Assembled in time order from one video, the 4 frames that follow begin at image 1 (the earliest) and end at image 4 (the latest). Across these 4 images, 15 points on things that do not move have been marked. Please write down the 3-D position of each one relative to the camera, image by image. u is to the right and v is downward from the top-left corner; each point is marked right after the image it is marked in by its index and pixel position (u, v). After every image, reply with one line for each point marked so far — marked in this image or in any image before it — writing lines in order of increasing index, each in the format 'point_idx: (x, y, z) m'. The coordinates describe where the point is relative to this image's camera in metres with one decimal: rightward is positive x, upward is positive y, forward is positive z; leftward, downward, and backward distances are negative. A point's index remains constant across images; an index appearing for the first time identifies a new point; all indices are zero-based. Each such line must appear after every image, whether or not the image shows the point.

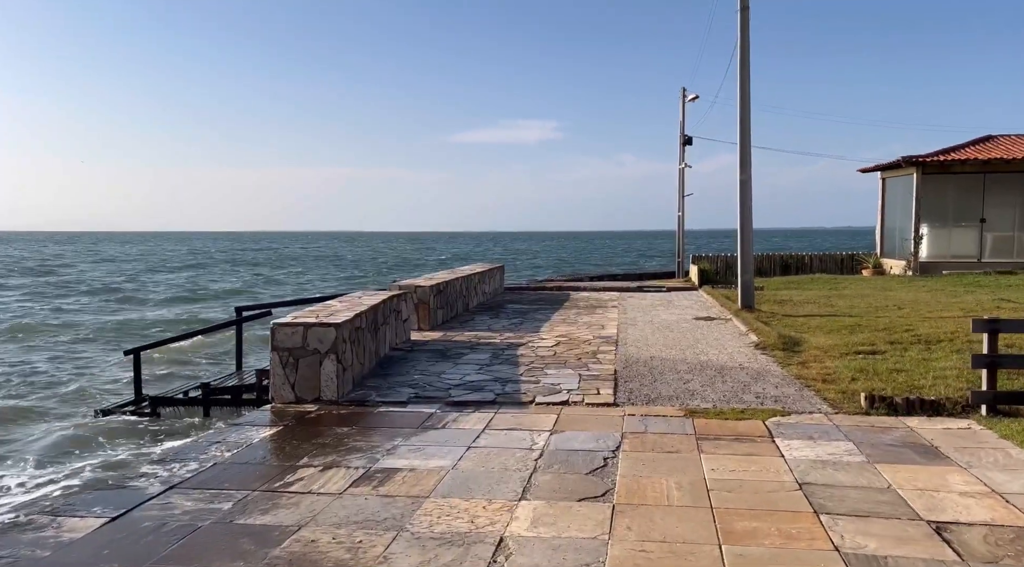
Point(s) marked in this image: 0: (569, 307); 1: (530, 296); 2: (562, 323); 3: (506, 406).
0: (+1.1, -0.5, +14.7) m
1: (+0.4, -0.3, +16.6) m
2: (+0.7, -0.6, +12.0) m
3: (0.0, -1.0, +6.2) m
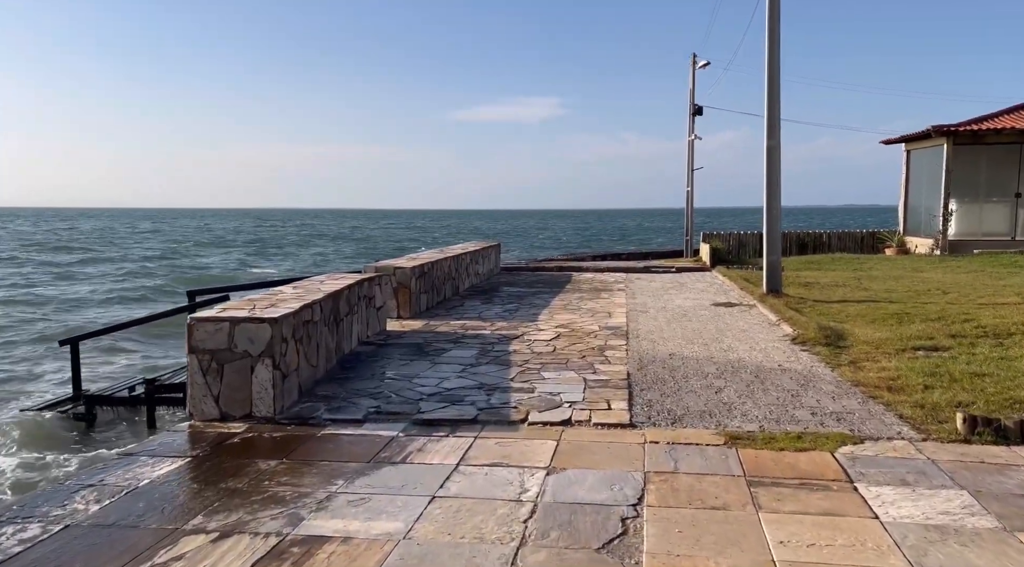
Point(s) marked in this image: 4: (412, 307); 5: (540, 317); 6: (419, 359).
0: (+1.0, -0.1, +13.2) m
1: (+0.3, +0.1, +15.1) m
2: (+0.7, -0.3, +10.5) m
3: (-0.1, -0.9, +4.8) m
4: (-1.2, -0.3, +9.5) m
5: (+0.4, -0.4, +9.8) m
6: (-0.8, -0.7, +7.0) m
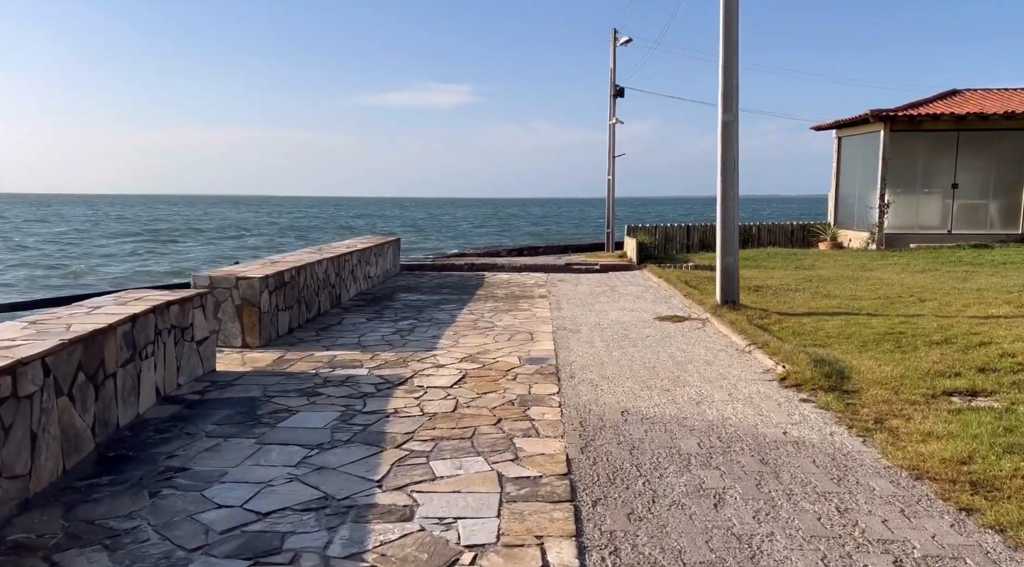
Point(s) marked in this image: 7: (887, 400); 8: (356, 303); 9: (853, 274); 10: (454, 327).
0: (-0.4, -0.2, +10.9) m
1: (-1.3, 0.0, +12.7) m
2: (-0.4, -0.5, +8.2) m
3: (-0.6, -1.1, +2.4) m
4: (-2.2, -0.4, +7.0) m
5: (-0.7, -0.5, +7.4) m
6: (-1.5, -0.8, +4.5) m
7: (+2.5, -0.8, +5.3) m
8: (-2.0, -0.2, +10.0) m
9: (+5.8, +0.2, +13.2) m
10: (-0.6, -0.5, +8.2) m
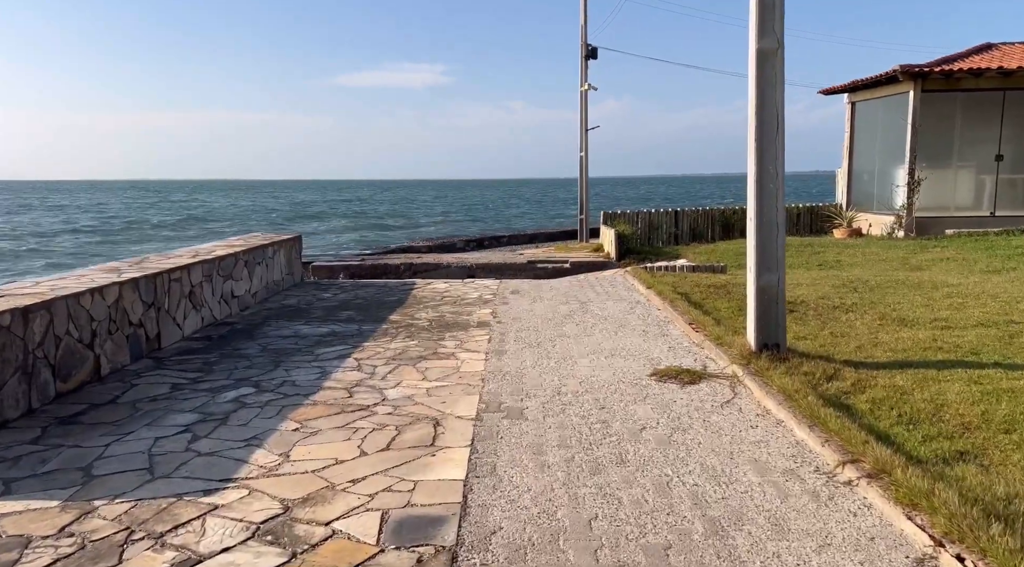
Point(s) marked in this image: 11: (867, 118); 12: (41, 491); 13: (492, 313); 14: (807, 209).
0: (-1.1, -0.4, +7.4) m
1: (-2.1, -0.1, +9.2) m
2: (-1.1, -0.8, +4.7) m
3: (-1.1, -1.5, -1.0) m
4: (-2.8, -0.8, +3.5) m
5: (-1.3, -0.9, +3.9) m
6: (-2.1, -1.2, +1.0) m
7: (+2.0, -1.1, +1.9) m
8: (-2.7, -0.5, +6.4) m
9: (+5.0, +0.1, +9.9) m
10: (-1.2, -0.7, +4.8) m
11: (+7.7, +3.6, +16.9) m
12: (-2.1, -0.9, +3.5) m
13: (-0.2, -0.3, +8.2) m
14: (+6.8, +1.7, +18.0) m
